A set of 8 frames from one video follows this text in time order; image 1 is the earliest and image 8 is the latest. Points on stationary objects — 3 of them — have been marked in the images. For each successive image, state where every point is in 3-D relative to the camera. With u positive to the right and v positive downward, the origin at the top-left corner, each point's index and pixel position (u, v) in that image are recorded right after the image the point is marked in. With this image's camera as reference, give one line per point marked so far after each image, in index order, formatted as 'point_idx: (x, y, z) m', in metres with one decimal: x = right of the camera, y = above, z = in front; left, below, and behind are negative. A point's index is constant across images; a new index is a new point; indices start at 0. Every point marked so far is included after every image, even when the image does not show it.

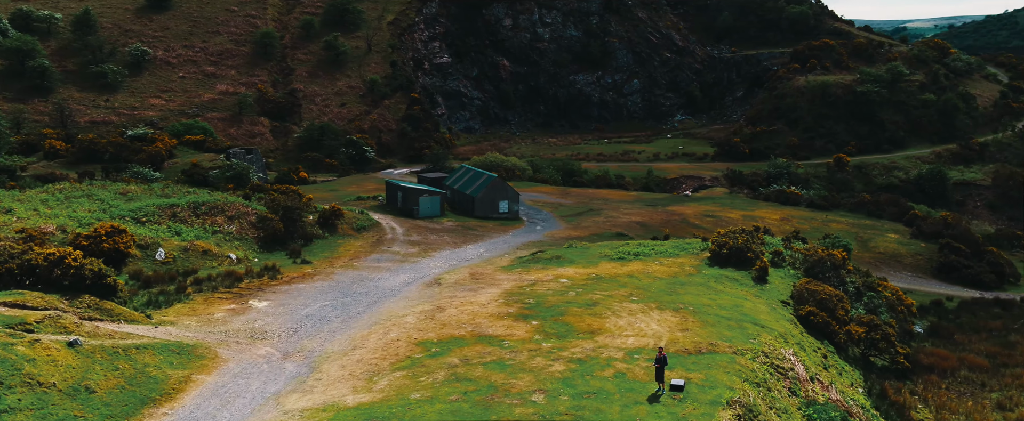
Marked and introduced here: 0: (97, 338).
0: (-8.5, -2.7, +12.8) m
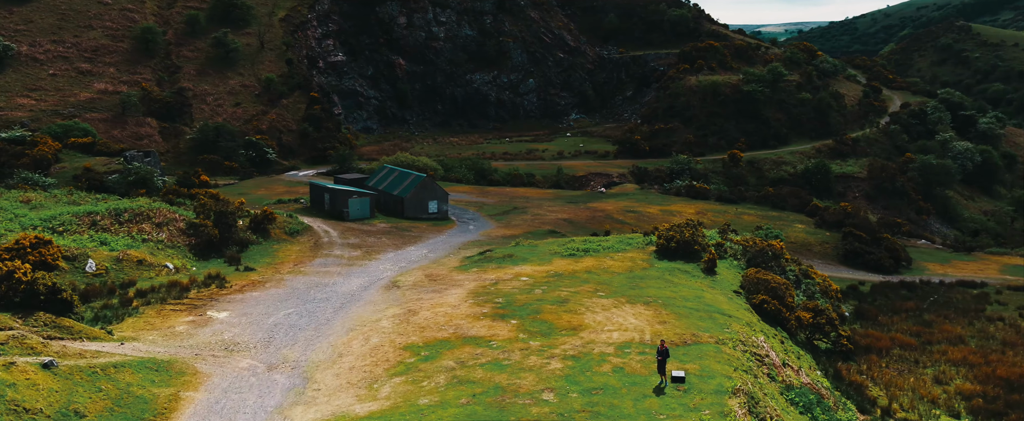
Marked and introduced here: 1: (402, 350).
0: (-8.3, -2.8, +11.5) m
1: (-2.8, -3.6, +15.5) m
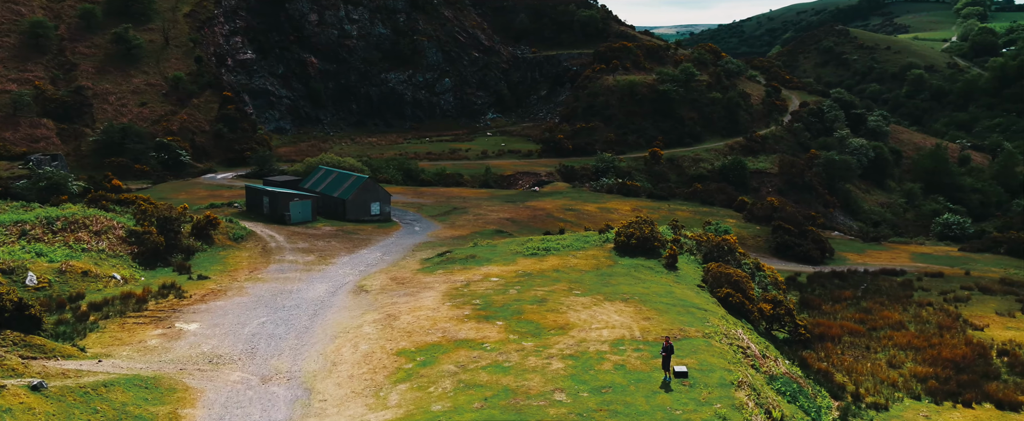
0: (-8.0, -2.9, +10.5) m
1: (-2.8, -3.6, +15.0) m
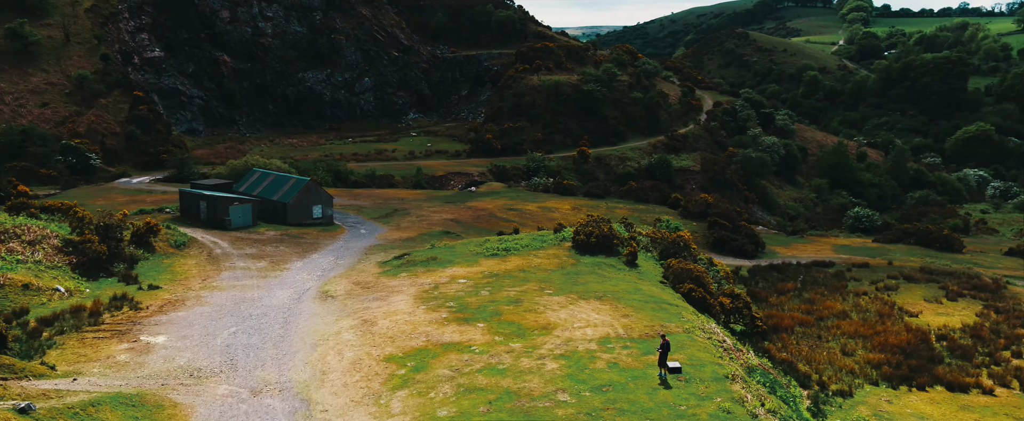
0: (-7.8, -3.0, +9.7) m
1: (-3.0, -3.6, +14.6) m
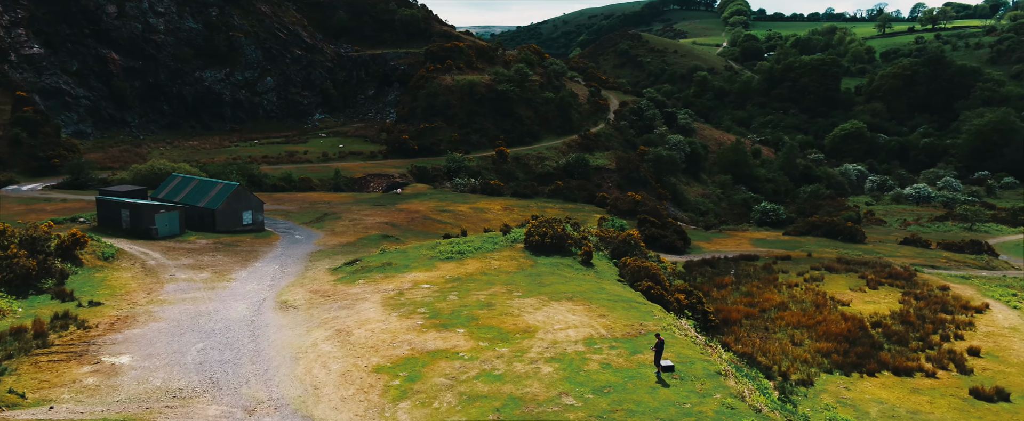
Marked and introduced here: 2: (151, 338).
0: (-7.4, -3.3, +8.9) m
1: (-3.2, -3.8, +14.2) m
2: (-11.2, -4.0, +18.9) m
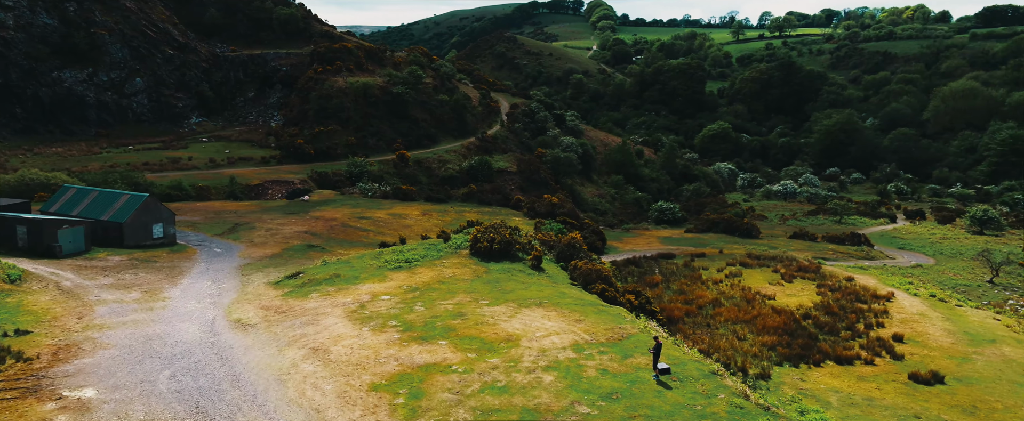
0: (-6.7, -3.6, +8.0) m
1: (-3.1, -4.1, +13.8) m
2: (-11.7, -4.5, +17.6) m
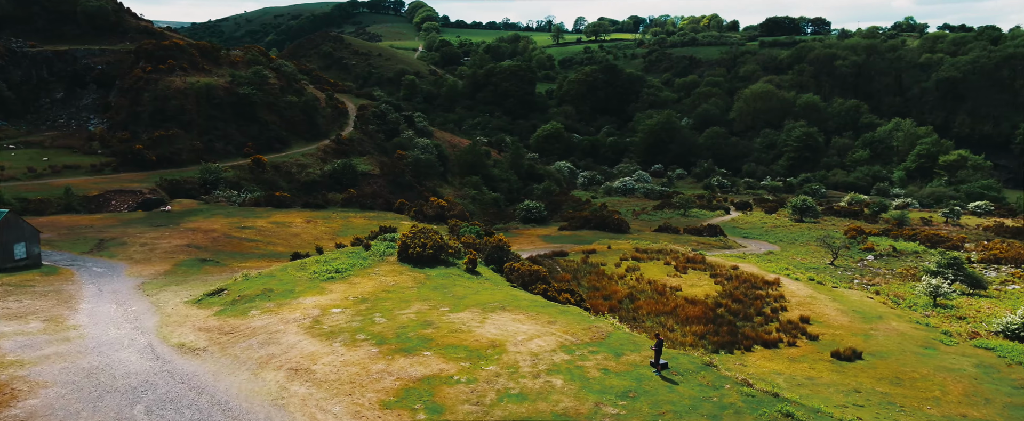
0: (-5.4, -4.1, +7.3) m
1: (-2.7, -4.4, +13.6) m
2: (-11.8, -5.2, +16.0) m
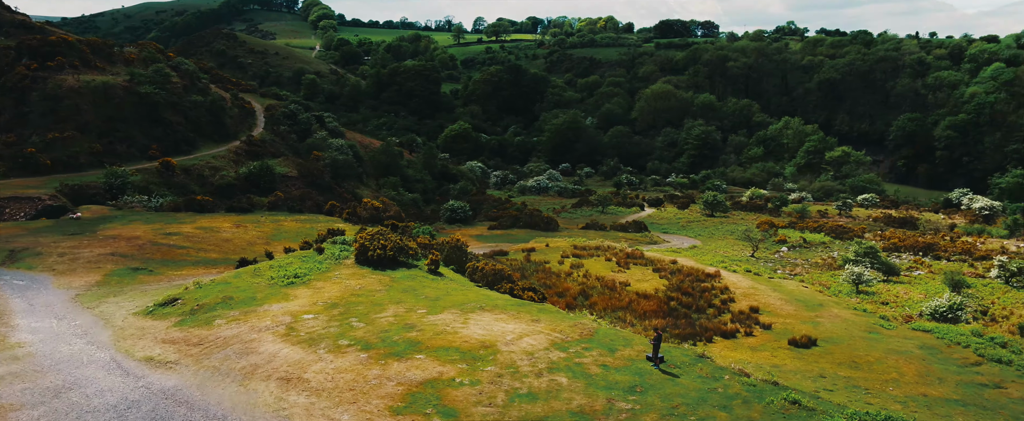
0: (-4.6, -4.2, +7.1) m
1: (-2.5, -4.6, +13.6) m
2: (-11.7, -5.5, +15.2) m
